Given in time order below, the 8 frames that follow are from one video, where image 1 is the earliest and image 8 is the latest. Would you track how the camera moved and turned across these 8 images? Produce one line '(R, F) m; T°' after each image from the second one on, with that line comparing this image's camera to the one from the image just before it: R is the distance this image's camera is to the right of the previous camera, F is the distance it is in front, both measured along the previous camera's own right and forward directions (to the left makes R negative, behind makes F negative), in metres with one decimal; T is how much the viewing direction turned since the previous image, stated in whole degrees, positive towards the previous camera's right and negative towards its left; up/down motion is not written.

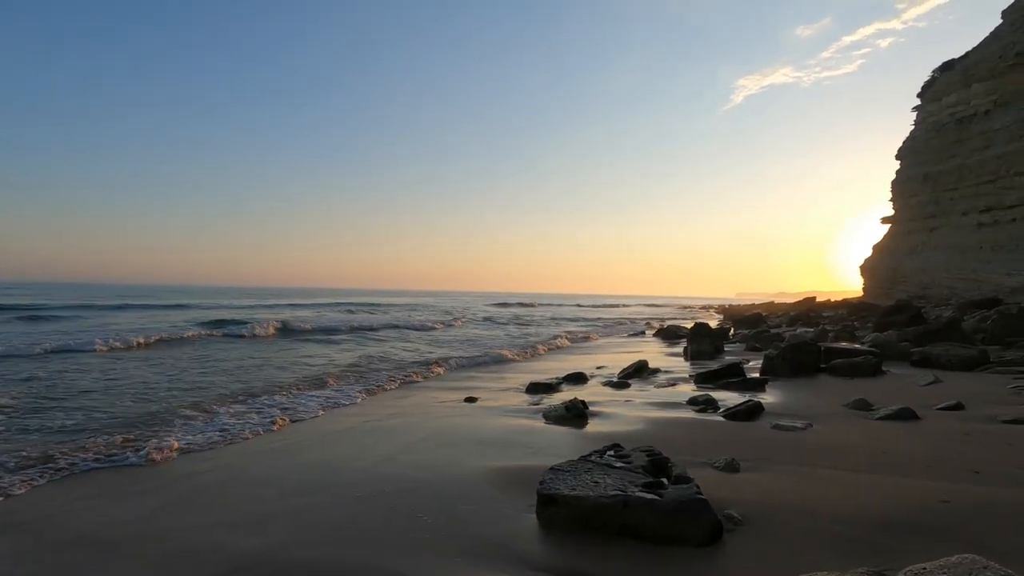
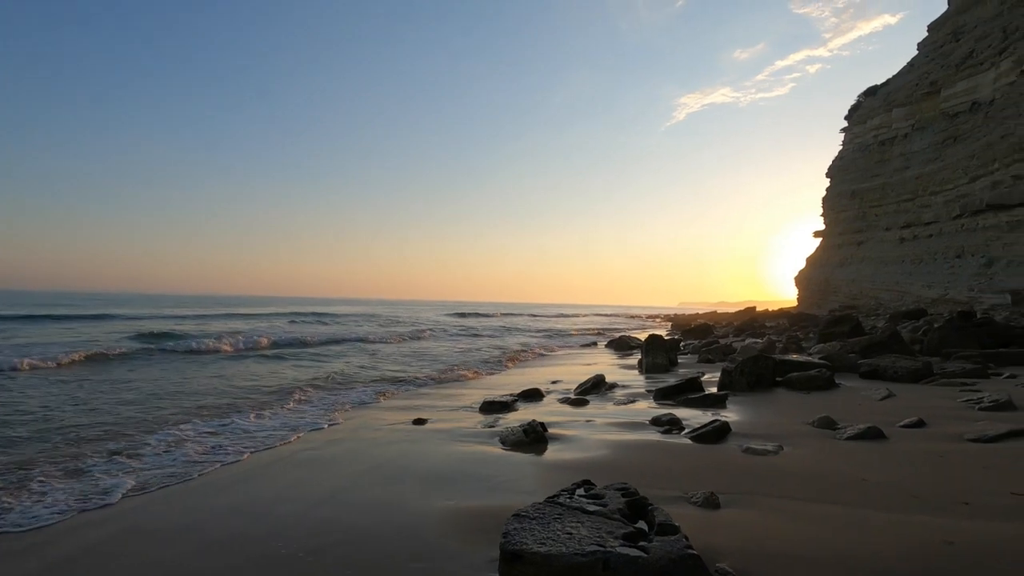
(0.0, +0.4) m; +5°
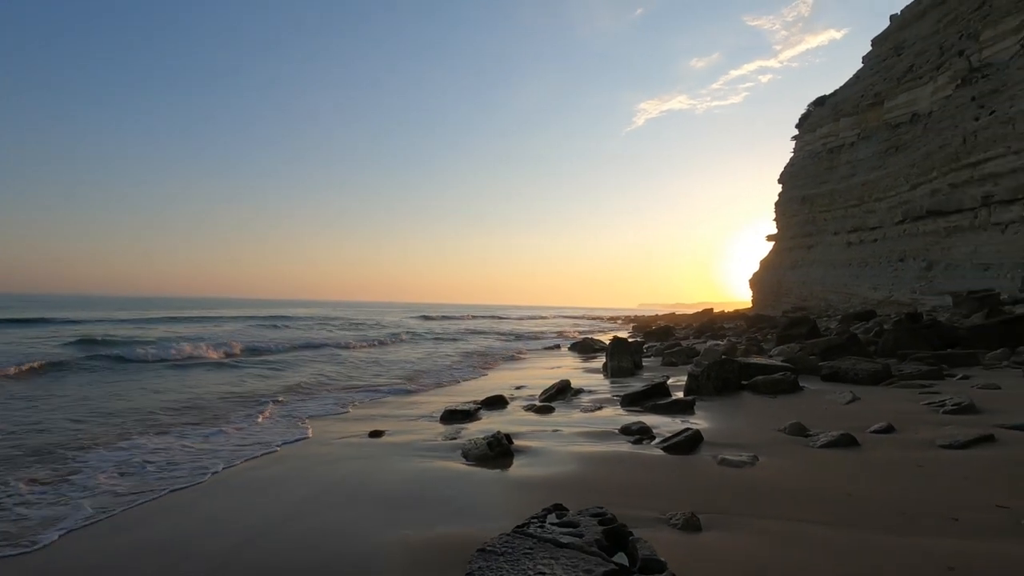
(0.0, +0.3) m; +4°
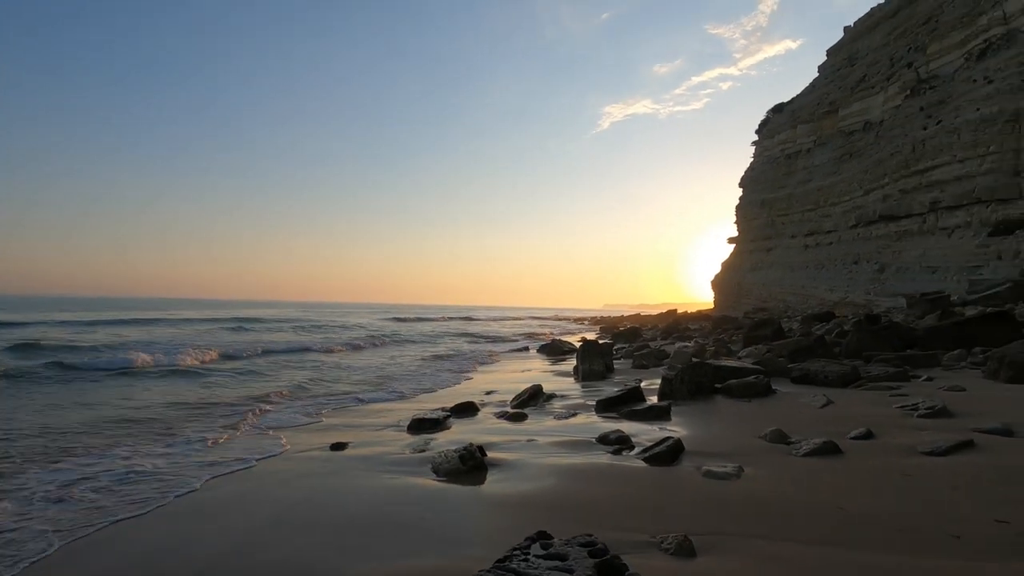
(-0.1, +0.3) m; +4°
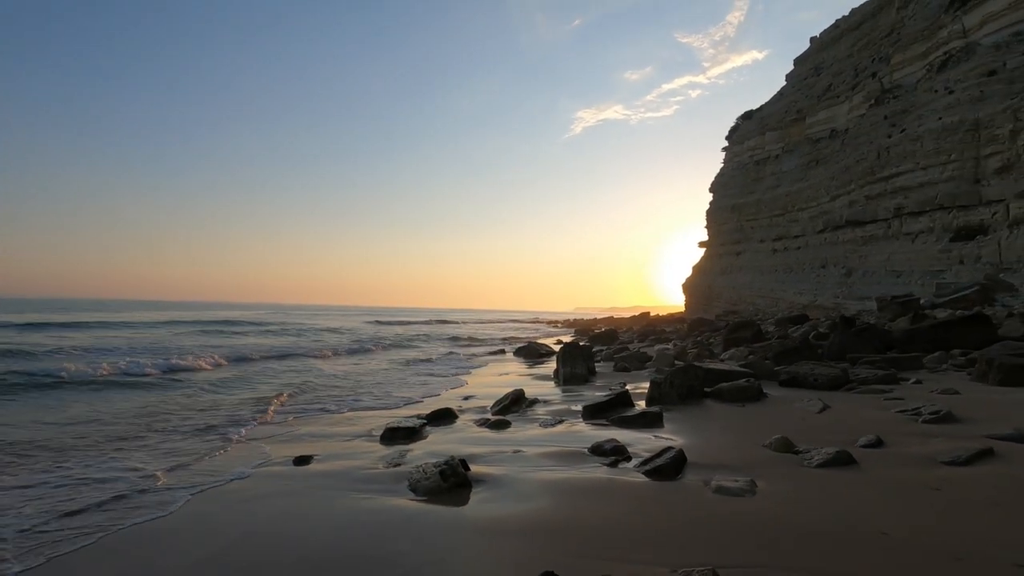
(-0.1, +0.4) m; +3°
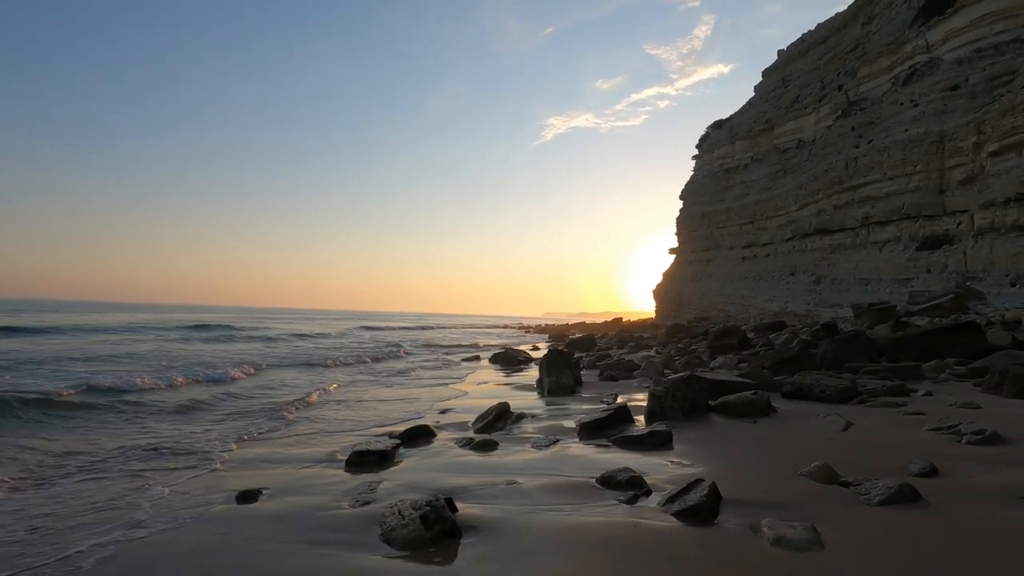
(-0.2, +0.7) m; +3°
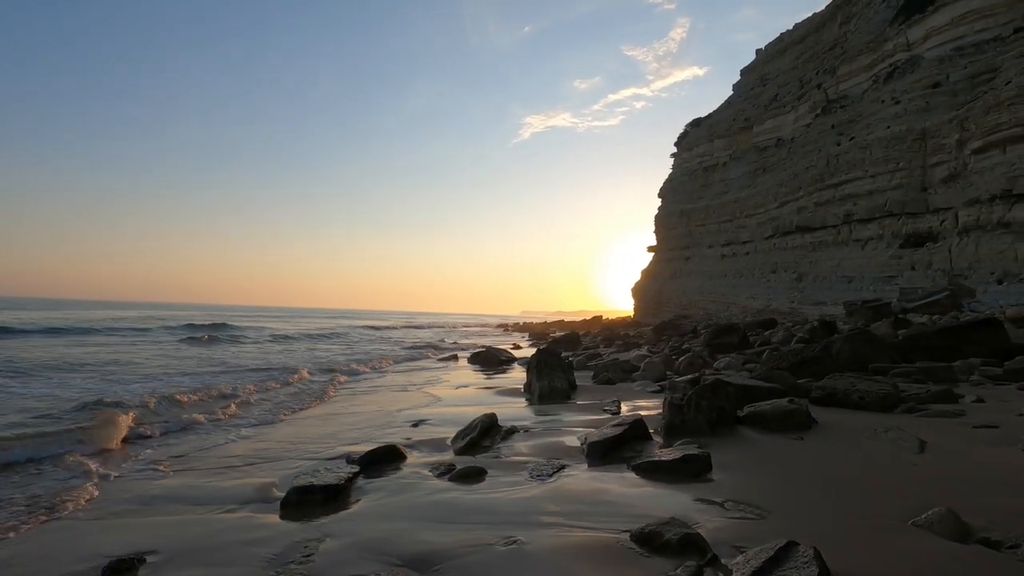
(-0.1, +1.1) m; +2°
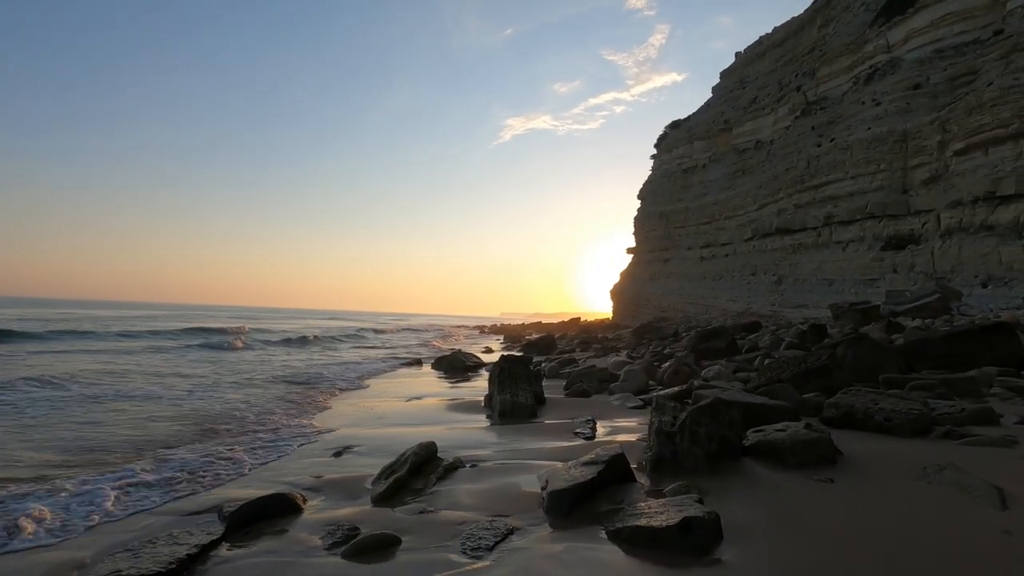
(+0.3, +1.1) m; +2°
